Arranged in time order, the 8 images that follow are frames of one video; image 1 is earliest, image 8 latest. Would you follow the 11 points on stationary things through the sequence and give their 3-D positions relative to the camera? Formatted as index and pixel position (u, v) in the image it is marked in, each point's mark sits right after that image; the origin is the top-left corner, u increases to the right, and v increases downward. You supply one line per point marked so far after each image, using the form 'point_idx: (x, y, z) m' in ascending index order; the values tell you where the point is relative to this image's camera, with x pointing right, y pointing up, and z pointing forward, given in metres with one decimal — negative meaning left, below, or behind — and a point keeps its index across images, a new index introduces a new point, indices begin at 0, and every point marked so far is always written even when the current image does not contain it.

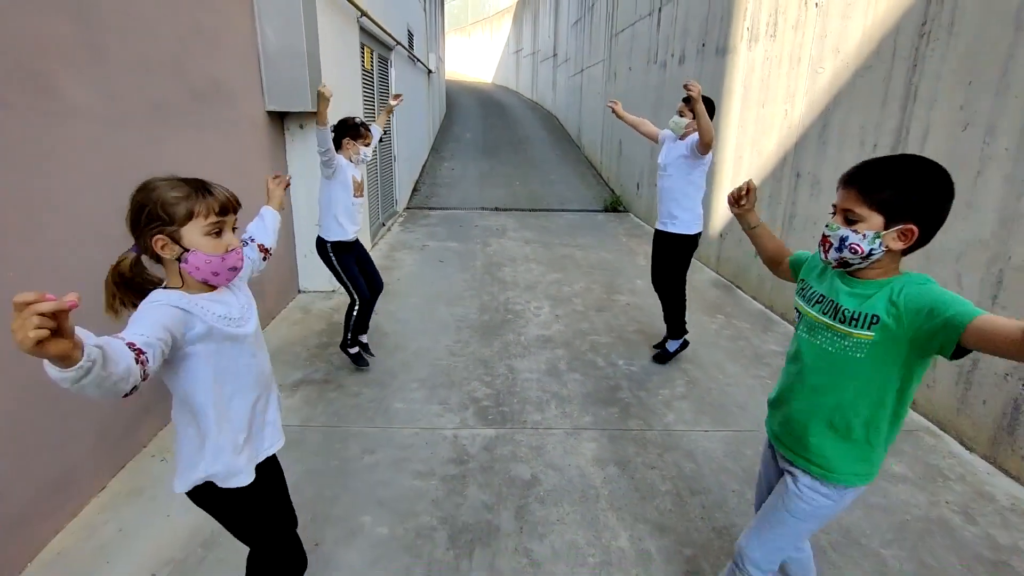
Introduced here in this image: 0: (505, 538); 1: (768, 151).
0: (0.0, -0.9, +2.0) m
1: (+2.1, +1.1, +4.5) m
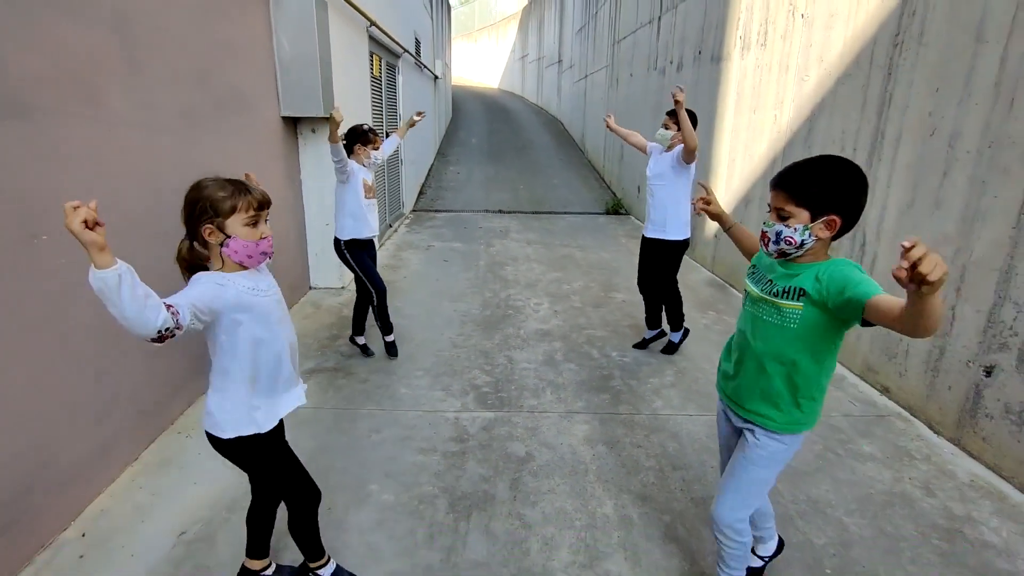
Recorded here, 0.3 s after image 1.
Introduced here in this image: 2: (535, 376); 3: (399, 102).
0: (-0.1, -0.9, +2.2) m
1: (+2.1, +1.1, +4.7) m
2: (+0.1, -0.5, +3.4) m
3: (-1.5, +2.4, +7.4) m
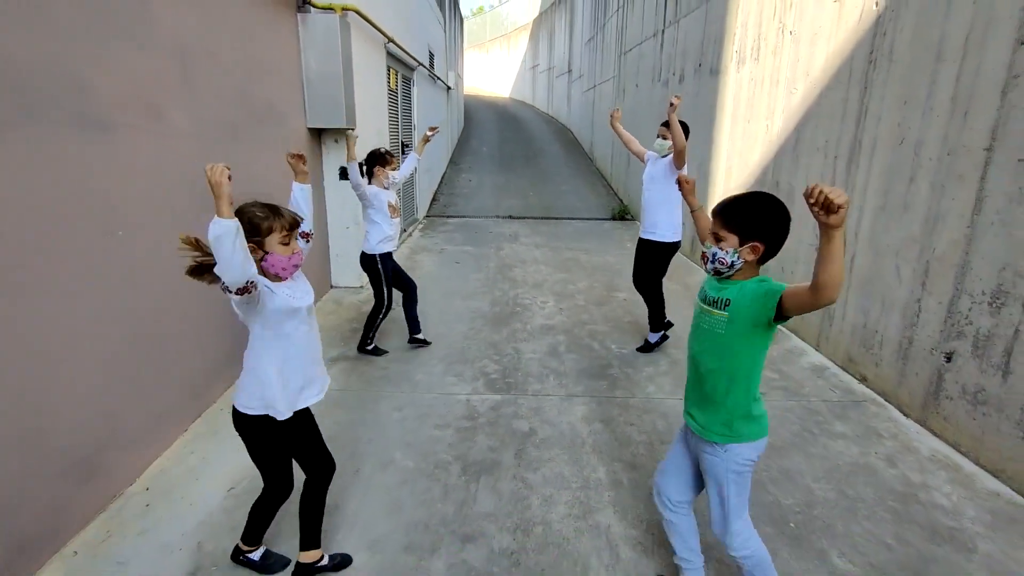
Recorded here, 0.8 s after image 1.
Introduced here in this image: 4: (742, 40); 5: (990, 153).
0: (0.0, -0.8, +2.5) m
1: (+2.1, +1.1, +5.0) m
2: (+0.2, -0.5, +3.7) m
3: (-1.4, +2.4, +7.8) m
4: (+2.2, +2.3, +5.3) m
5: (+2.2, +0.6, +2.6) m
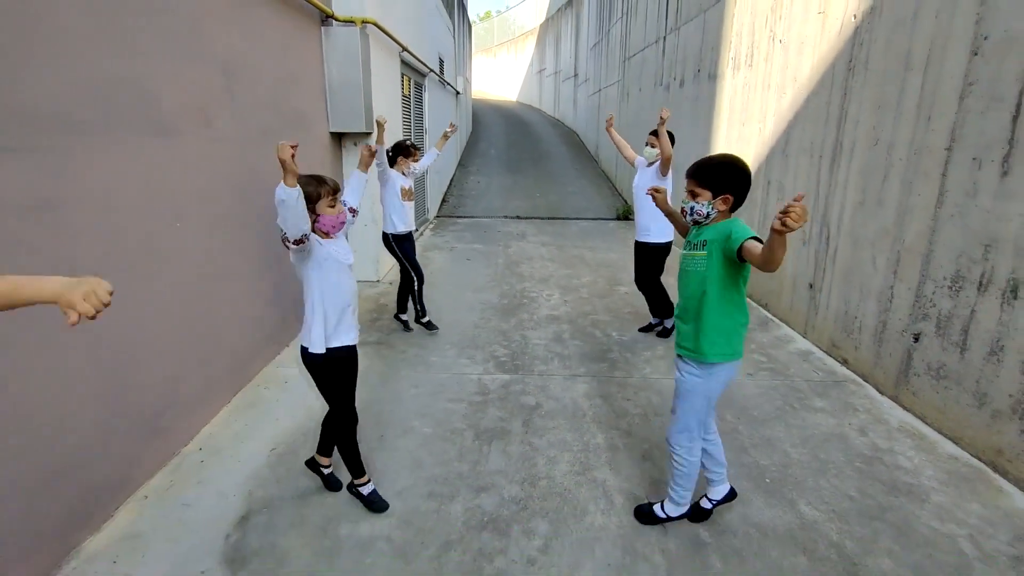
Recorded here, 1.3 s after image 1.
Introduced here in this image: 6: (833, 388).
0: (0.0, -0.7, +2.9) m
1: (+2.2, +1.2, +5.3) m
2: (+0.2, -0.4, +4.0) m
3: (-1.2, +2.4, +8.1) m
4: (+2.2, +2.4, +5.6) m
5: (+2.2, +0.7, +2.9) m
6: (+2.0, -0.6, +3.4) m
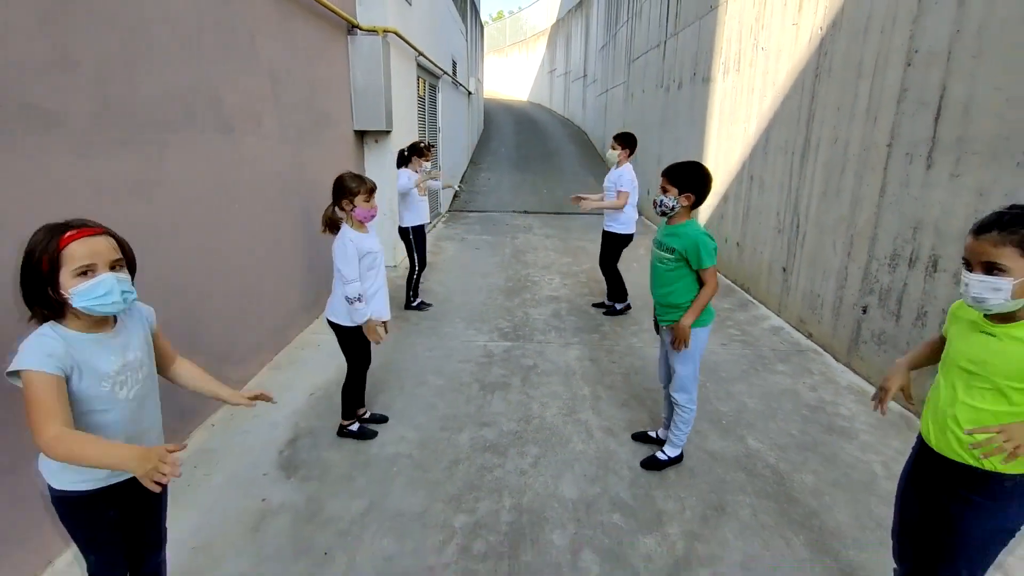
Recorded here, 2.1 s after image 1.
0: (0.0, -0.6, +3.4) m
1: (+2.3, +1.3, +5.8) m
2: (+0.3, -0.3, +4.5) m
3: (-1.1, +2.6, +8.6) m
4: (+2.3, +2.5, +6.1) m
5: (+2.2, +0.8, +3.3) m
6: (+2.0, -0.5, +3.9) m
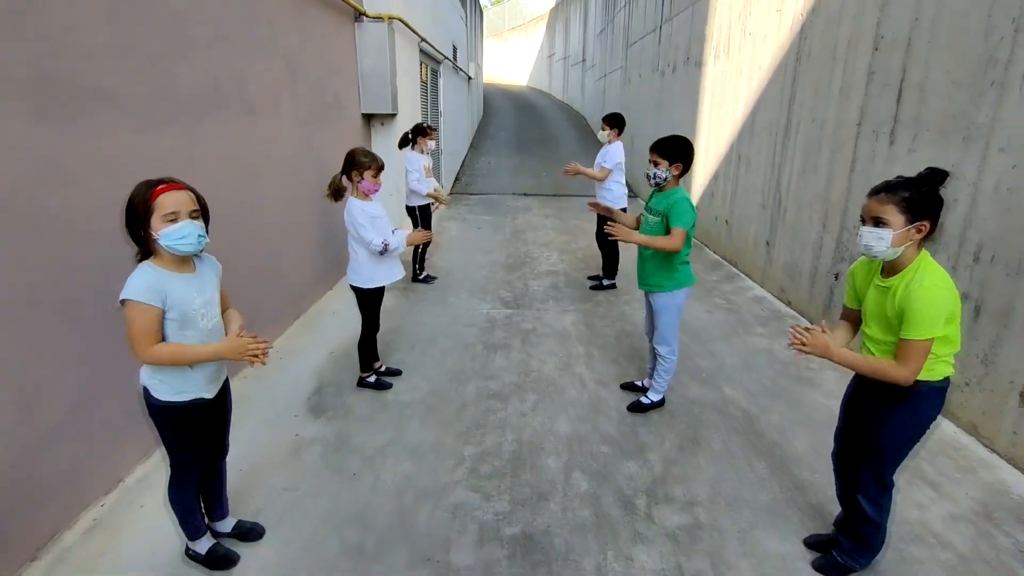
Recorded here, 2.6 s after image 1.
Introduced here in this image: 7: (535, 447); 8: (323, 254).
0: (0.0, -0.4, +3.7) m
1: (+2.3, +1.6, +6.1) m
2: (+0.3, 0.0, +4.8) m
3: (-1.1, +2.9, +8.9) m
4: (+2.3, +2.8, +6.4) m
5: (+2.2, +1.0, +3.6) m
6: (+2.0, -0.2, +4.3) m
7: (+0.1, -0.7, +2.6) m
8: (-1.5, +0.3, +4.6) m
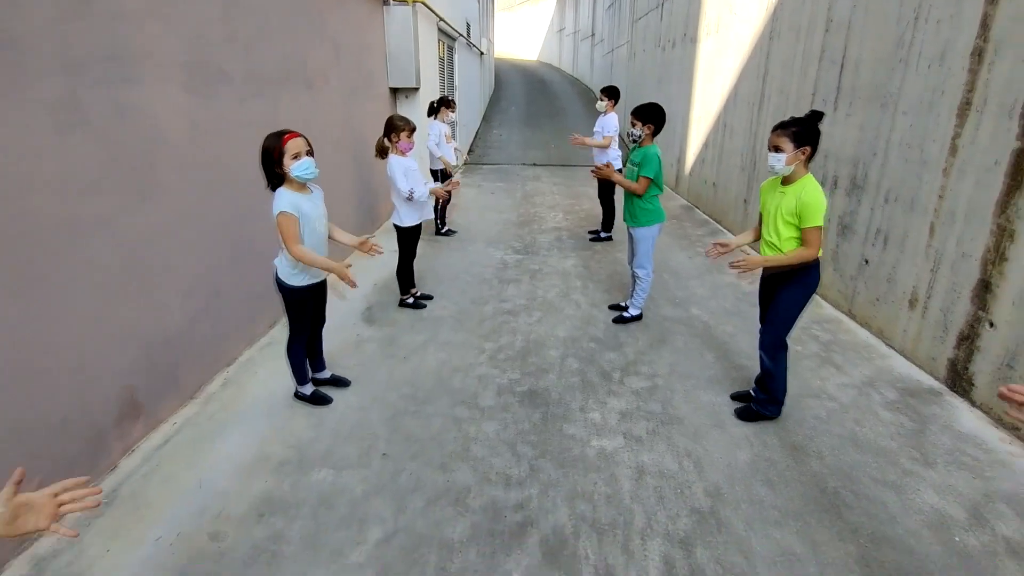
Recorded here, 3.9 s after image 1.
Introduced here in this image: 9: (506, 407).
0: (+0.1, +0.1, +4.5) m
1: (+2.4, +2.1, +6.8) m
2: (+0.4, +0.4, +5.6) m
3: (-0.9, +3.6, +9.6) m
4: (+2.4, +3.4, +7.0) m
5: (+2.3, +1.5, +4.3) m
6: (+2.1, +0.2, +5.0) m
7: (+0.2, -0.3, +3.4) m
8: (-1.4, +0.7, +5.4) m
9: (0.0, -0.6, +2.7) m
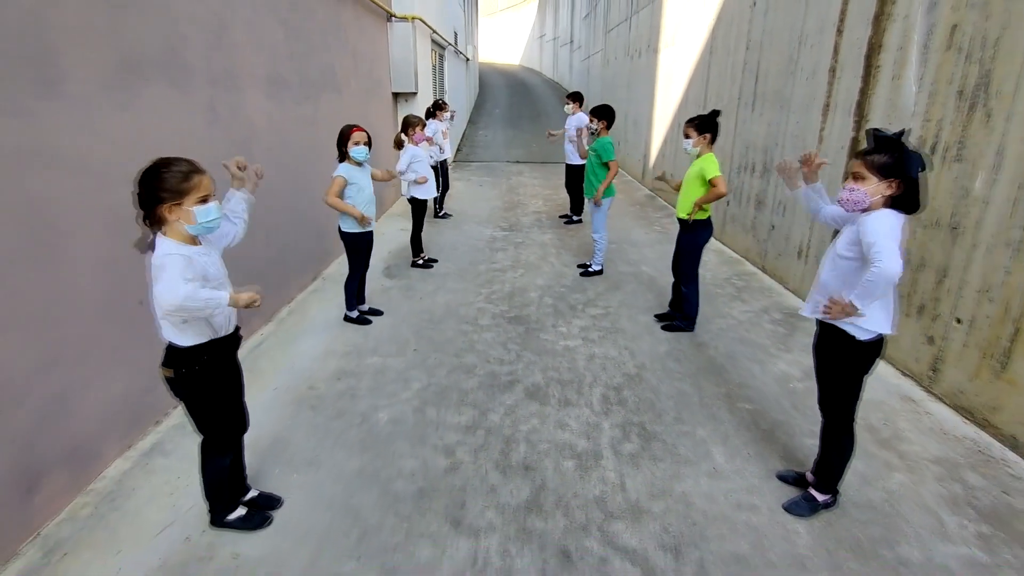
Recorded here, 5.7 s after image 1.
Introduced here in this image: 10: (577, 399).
0: (0.0, +0.4, +5.5) m
1: (+2.2, +2.4, +7.9) m
2: (+0.2, +0.8, +6.6) m
3: (-1.2, +3.9, +10.6) m
4: (+2.2, +3.7, +8.1) m
5: (+2.2, +1.8, +5.5) m
6: (+1.9, +0.5, +6.1) m
7: (+0.1, 0.0, +4.4) m
8: (-1.6, +1.1, +6.4) m
9: (-0.1, -0.2, +3.7) m
10: (+0.3, -0.6, +2.9) m
